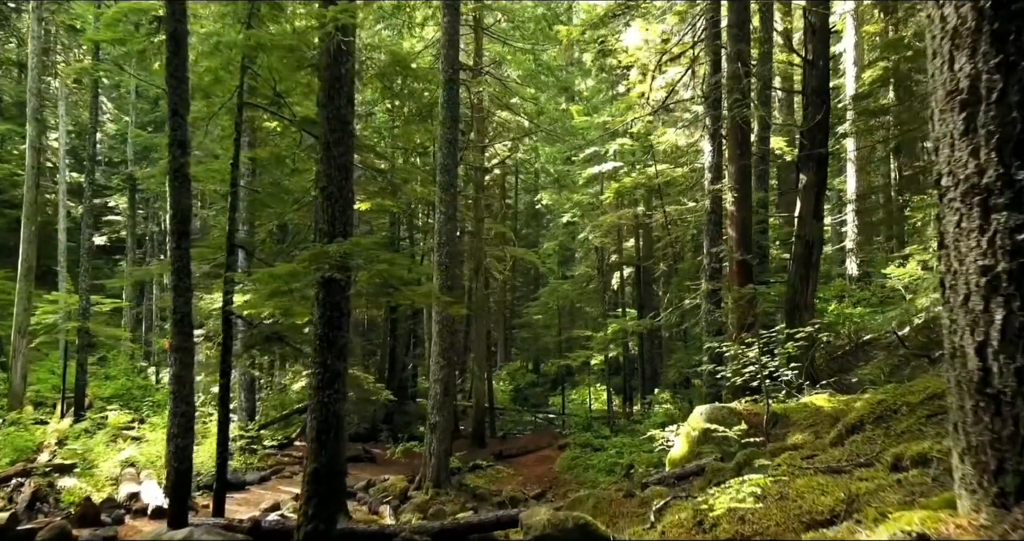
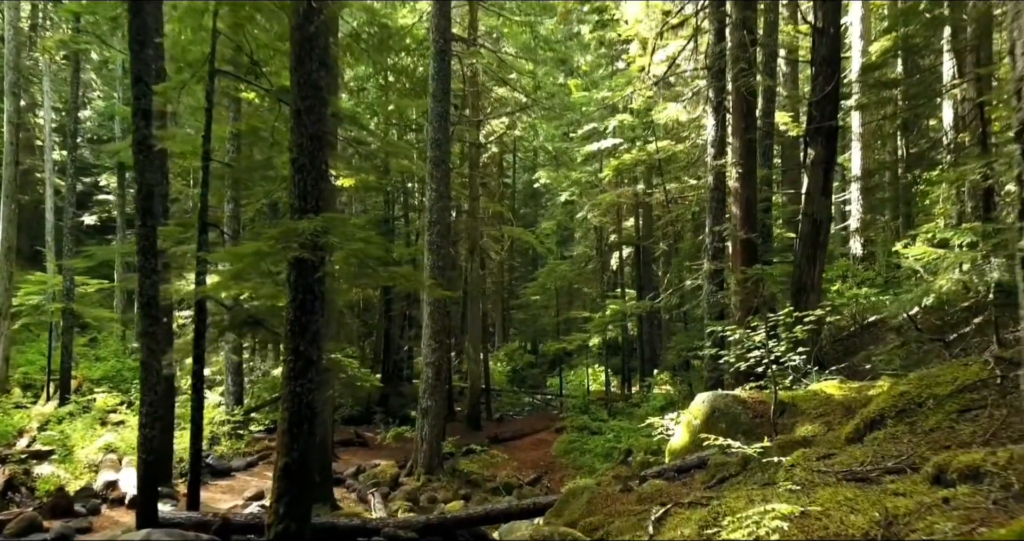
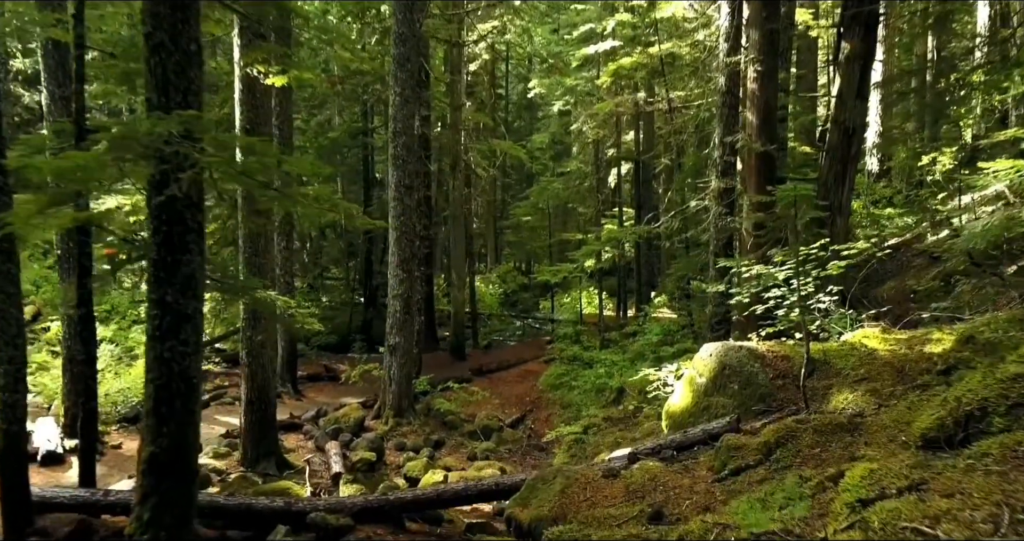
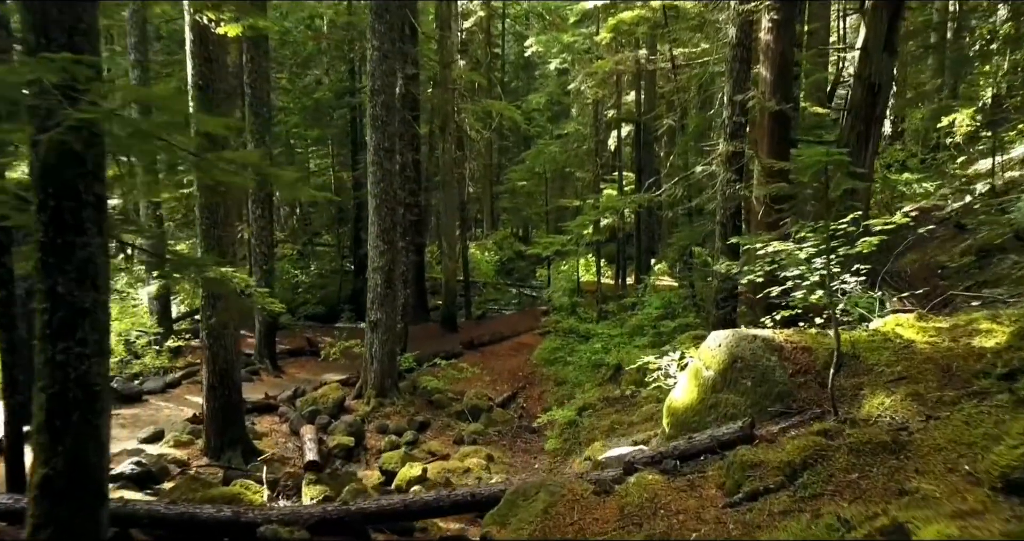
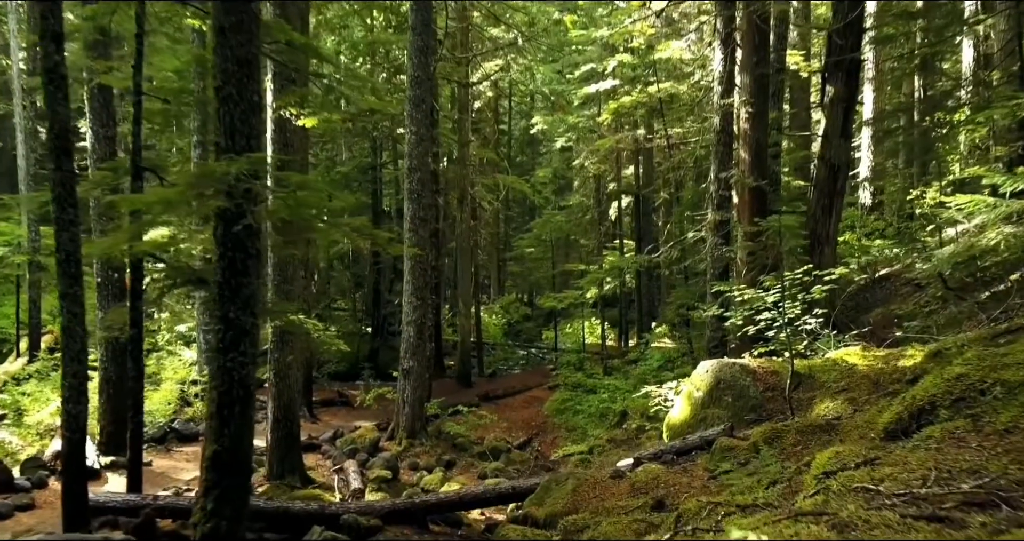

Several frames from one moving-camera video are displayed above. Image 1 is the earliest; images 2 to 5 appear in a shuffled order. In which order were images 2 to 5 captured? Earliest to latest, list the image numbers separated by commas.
2, 5, 3, 4
